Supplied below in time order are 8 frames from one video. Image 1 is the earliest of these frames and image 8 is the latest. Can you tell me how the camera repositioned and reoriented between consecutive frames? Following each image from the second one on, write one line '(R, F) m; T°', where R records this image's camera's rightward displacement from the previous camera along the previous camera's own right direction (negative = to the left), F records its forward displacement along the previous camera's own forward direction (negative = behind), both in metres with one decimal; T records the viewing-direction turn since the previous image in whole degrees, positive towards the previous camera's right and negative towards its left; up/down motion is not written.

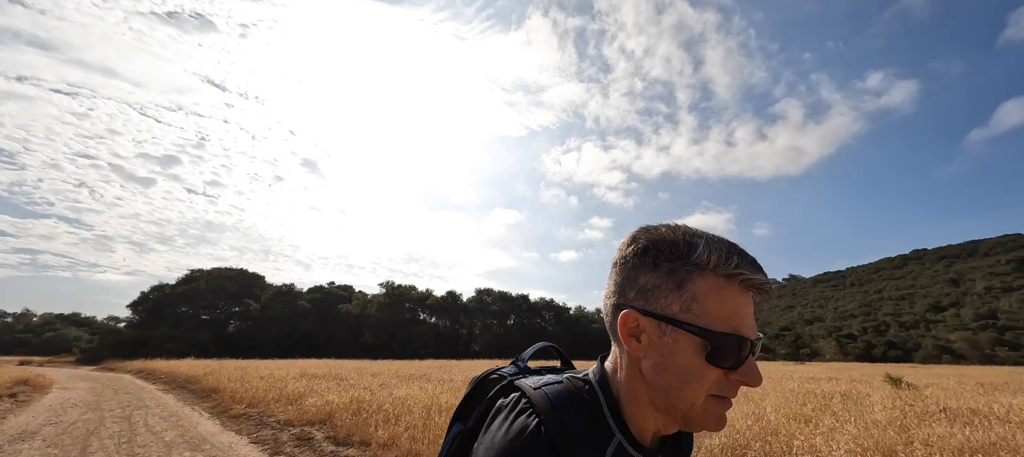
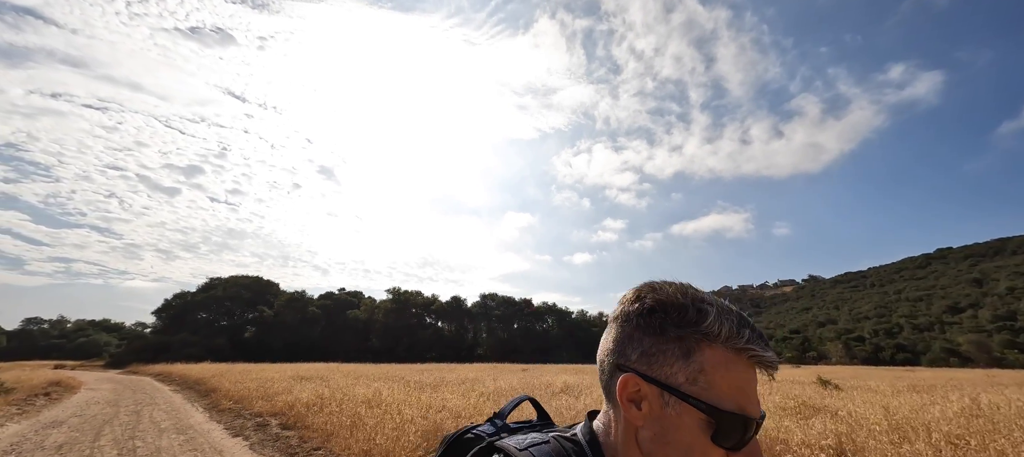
(+2.0, -1.3) m; -2°
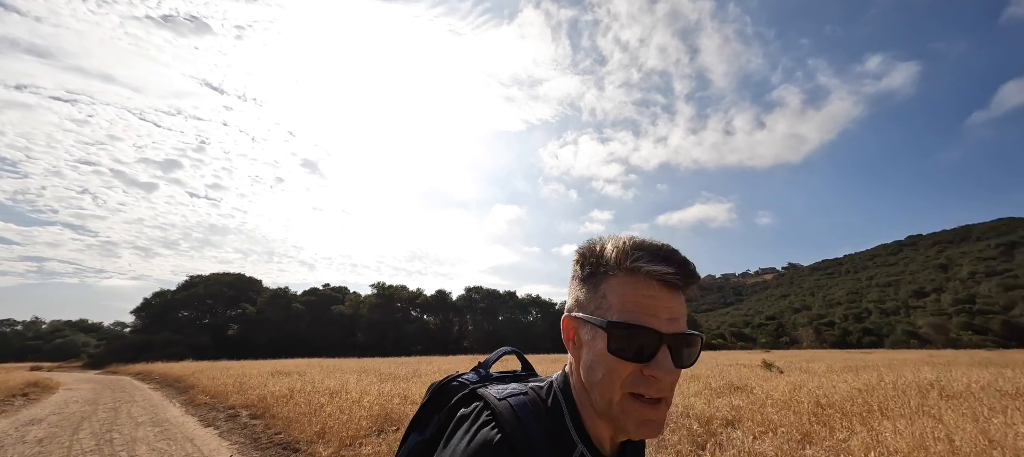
(+0.9, -0.7) m; +2°
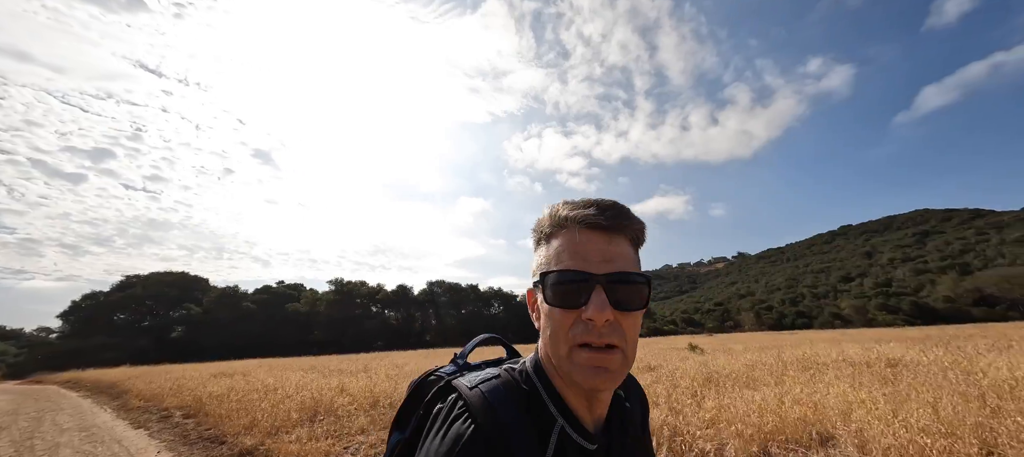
(+0.9, -0.7) m; +5°
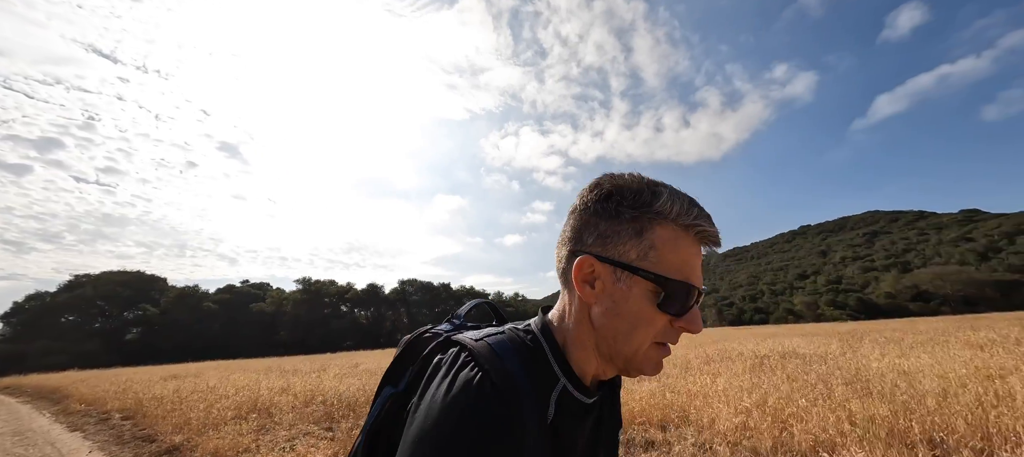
(+1.1, -0.7) m; +3°
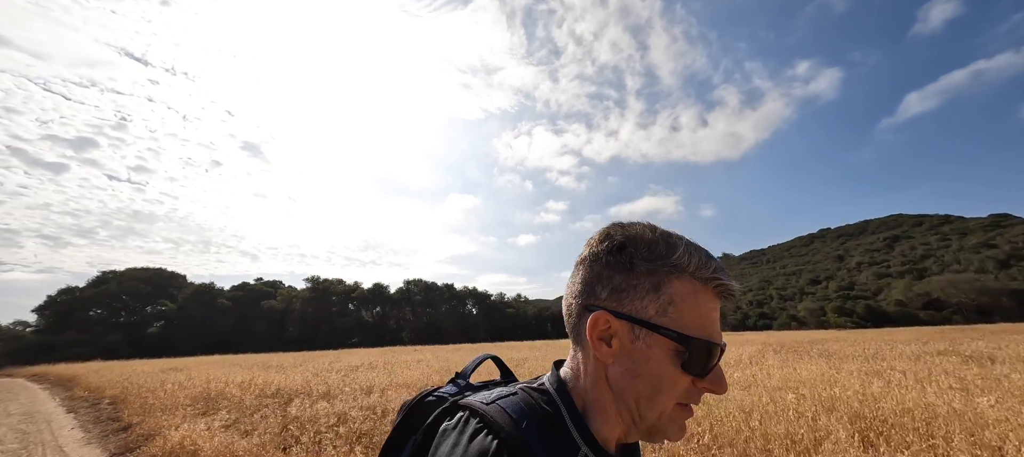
(+2.2, -1.0) m; -2°
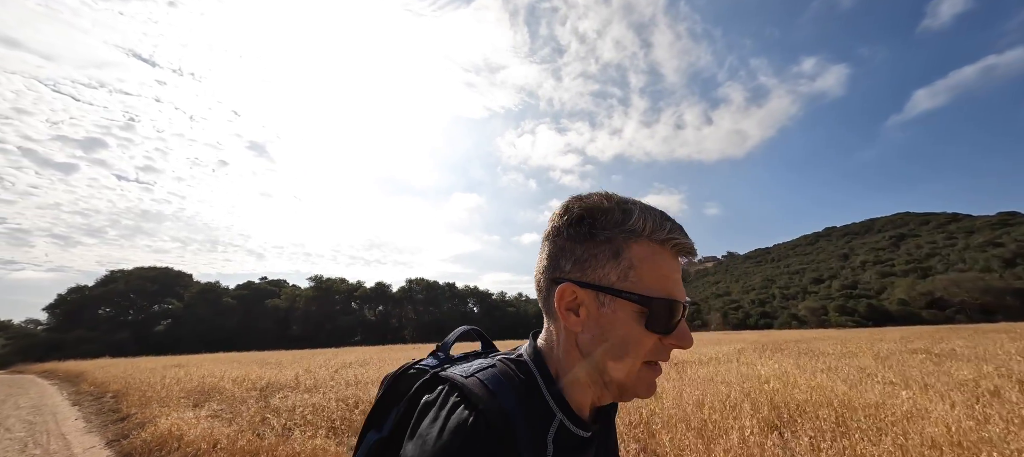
(+0.6, -0.3) m; -1°
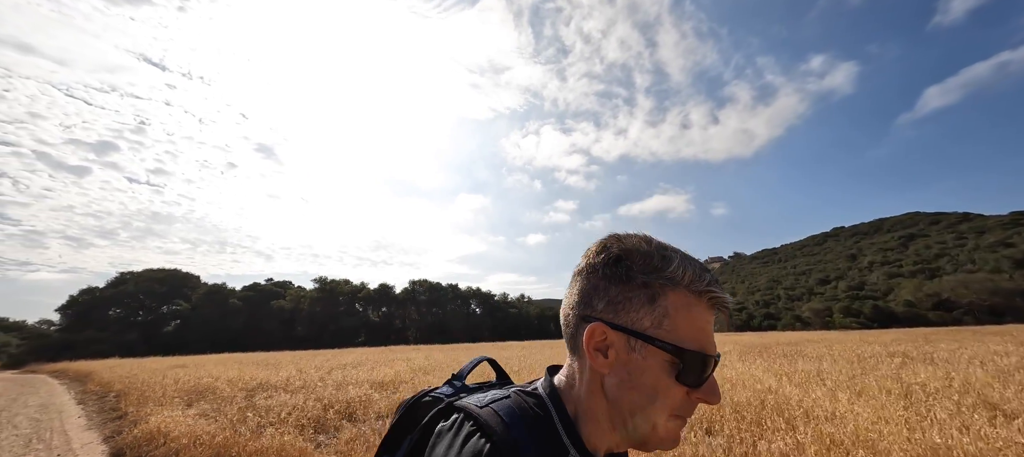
(+0.6, -0.3) m; -1°
